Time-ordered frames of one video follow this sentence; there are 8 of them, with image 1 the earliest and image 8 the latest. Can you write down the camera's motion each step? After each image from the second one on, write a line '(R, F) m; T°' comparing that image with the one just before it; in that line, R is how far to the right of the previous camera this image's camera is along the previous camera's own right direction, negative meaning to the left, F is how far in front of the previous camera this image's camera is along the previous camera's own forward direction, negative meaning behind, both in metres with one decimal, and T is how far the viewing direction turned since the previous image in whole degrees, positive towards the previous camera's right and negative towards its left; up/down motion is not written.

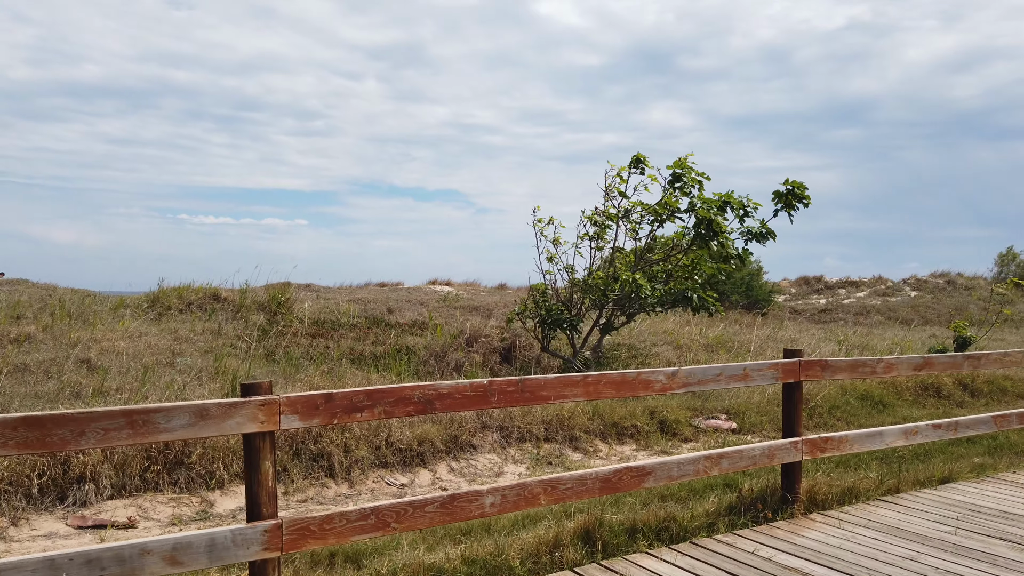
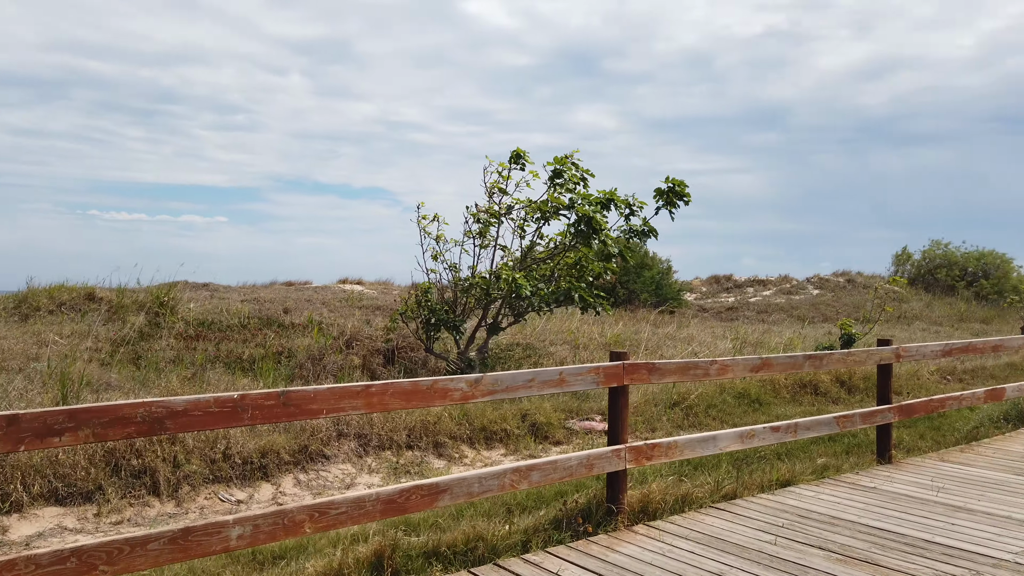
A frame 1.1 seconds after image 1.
(+0.6, +0.3) m; +6°
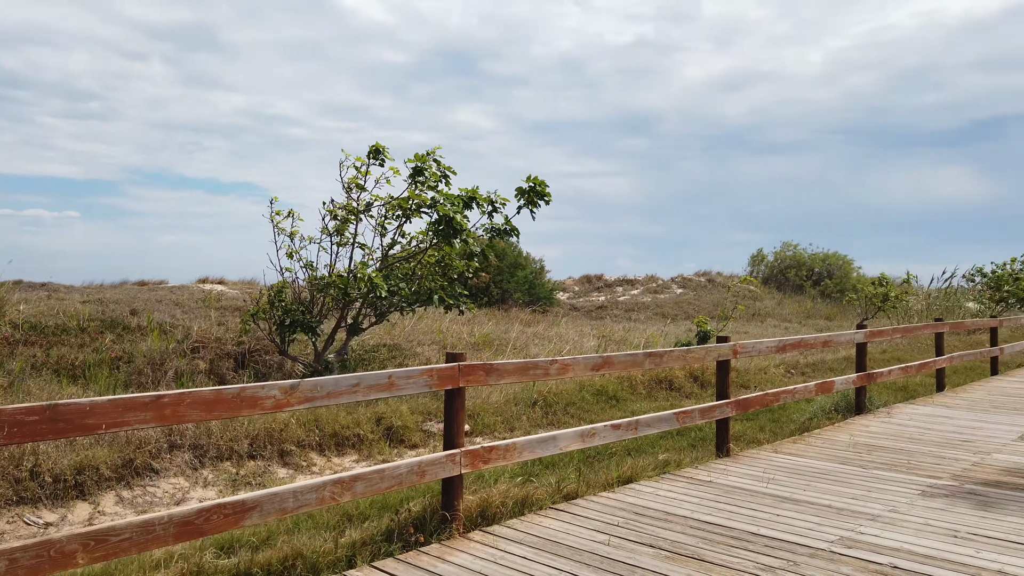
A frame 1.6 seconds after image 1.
(+0.2, +0.1) m; +9°
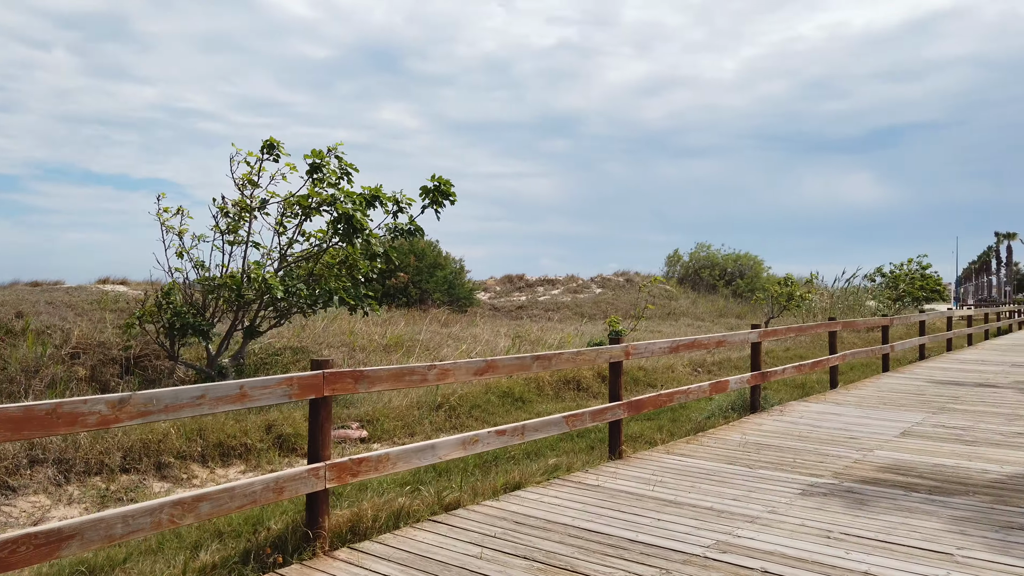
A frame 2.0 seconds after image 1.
(+0.3, +0.2) m; +6°
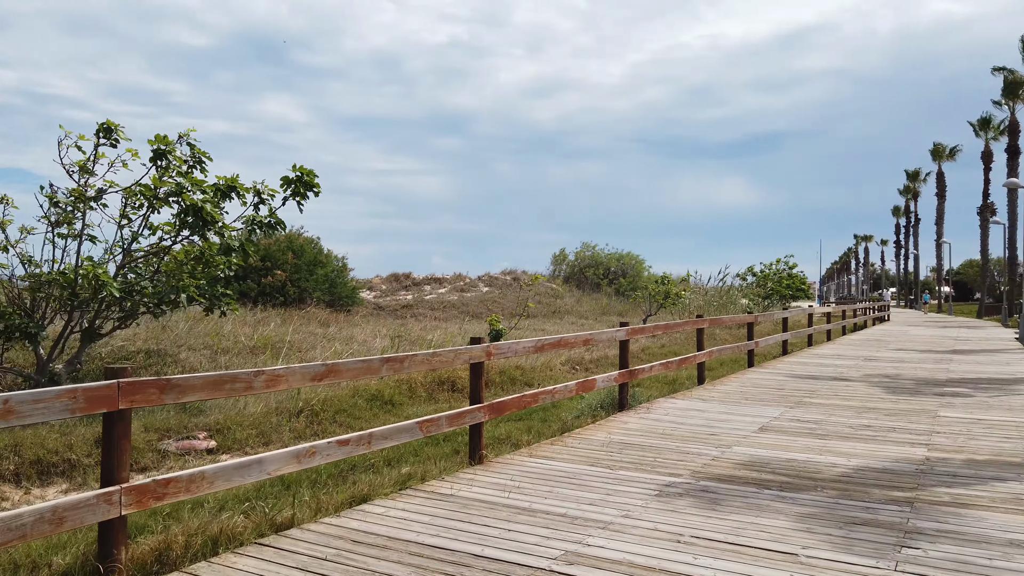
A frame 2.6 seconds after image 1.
(+0.3, +0.3) m; +8°
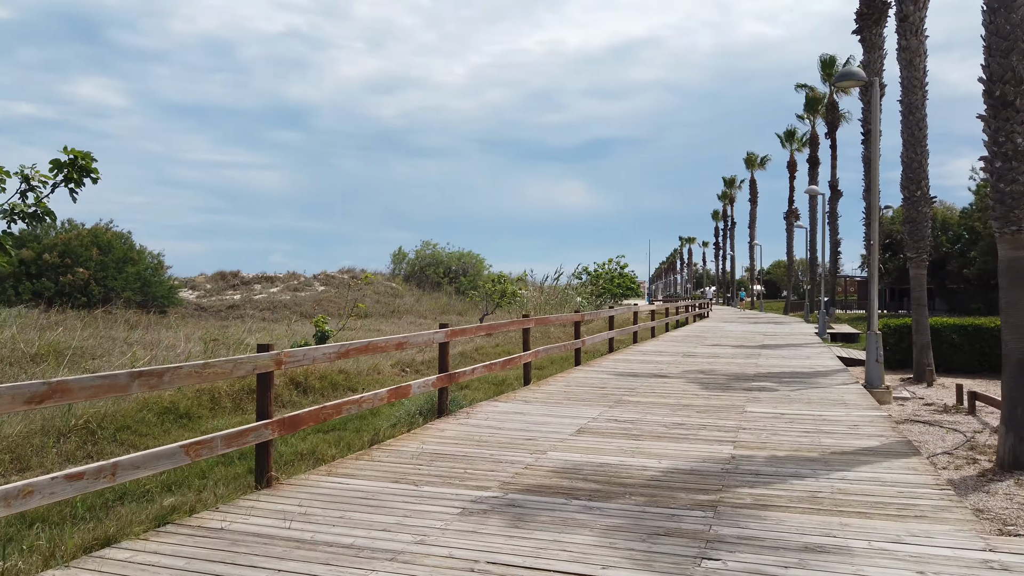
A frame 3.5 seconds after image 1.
(+0.3, +0.4) m; +12°
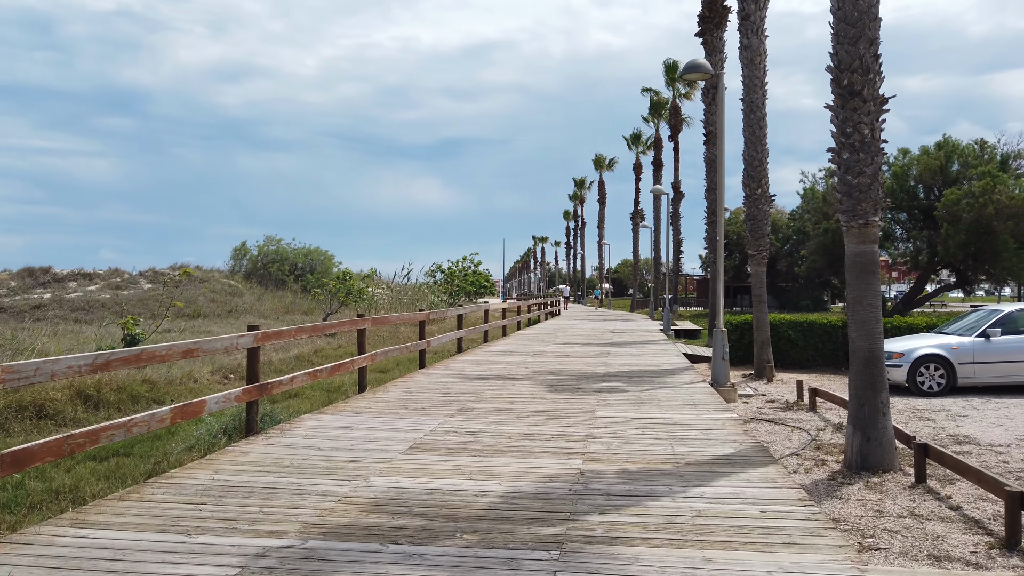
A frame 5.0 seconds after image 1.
(+0.3, +0.9) m; +11°
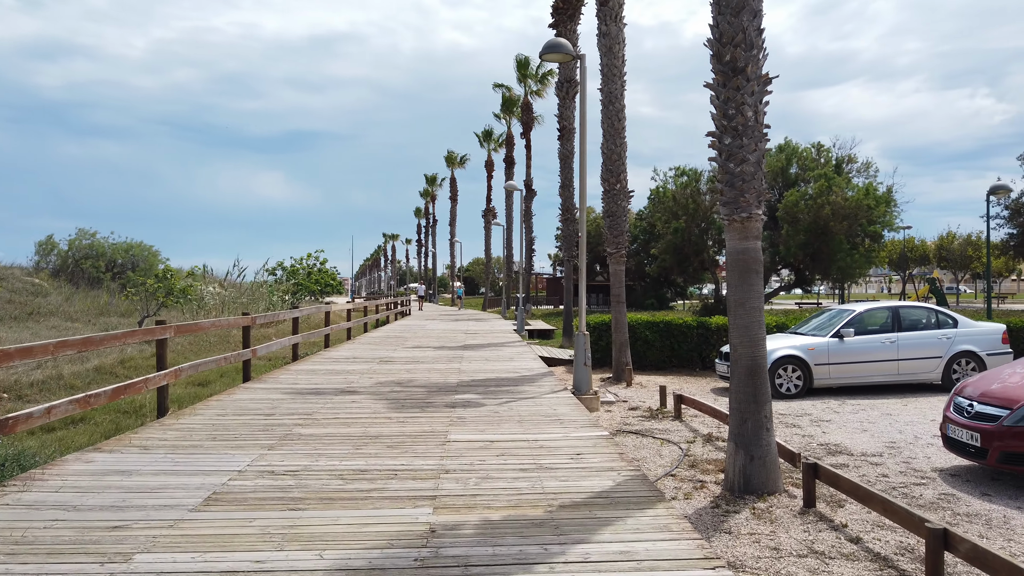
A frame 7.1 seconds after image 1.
(+0.1, +1.1) m; +11°
